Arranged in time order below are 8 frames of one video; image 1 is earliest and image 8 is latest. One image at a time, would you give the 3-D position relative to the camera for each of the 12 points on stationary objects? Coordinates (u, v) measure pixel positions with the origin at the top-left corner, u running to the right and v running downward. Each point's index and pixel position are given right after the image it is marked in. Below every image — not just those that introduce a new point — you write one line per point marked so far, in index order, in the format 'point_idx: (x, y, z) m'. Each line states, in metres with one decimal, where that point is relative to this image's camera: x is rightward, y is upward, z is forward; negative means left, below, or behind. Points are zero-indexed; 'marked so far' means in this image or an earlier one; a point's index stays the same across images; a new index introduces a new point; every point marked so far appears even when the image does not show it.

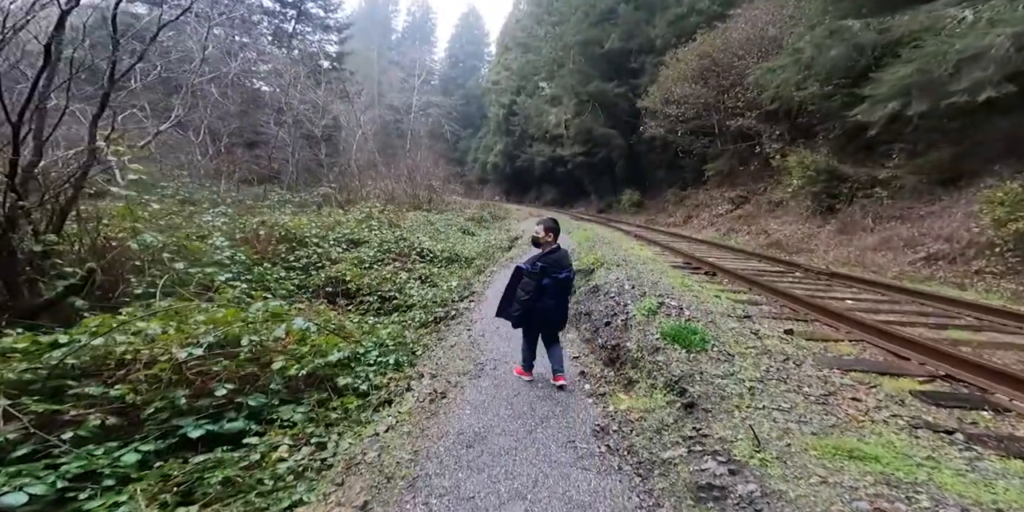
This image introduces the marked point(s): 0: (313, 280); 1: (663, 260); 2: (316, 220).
0: (-3.8, -0.5, +8.5) m
1: (+3.0, -0.1, +8.4) m
2: (-5.6, +1.0, +12.2) m
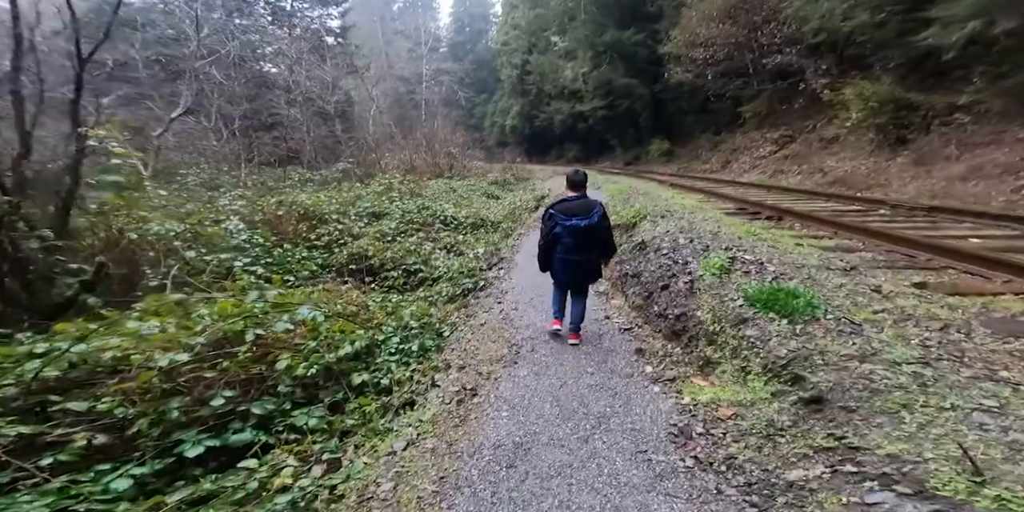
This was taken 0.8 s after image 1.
0: (-3.3, -0.1, +7.9) m
1: (+3.5, +0.9, +7.4) m
2: (-4.9, +1.6, +11.6) m
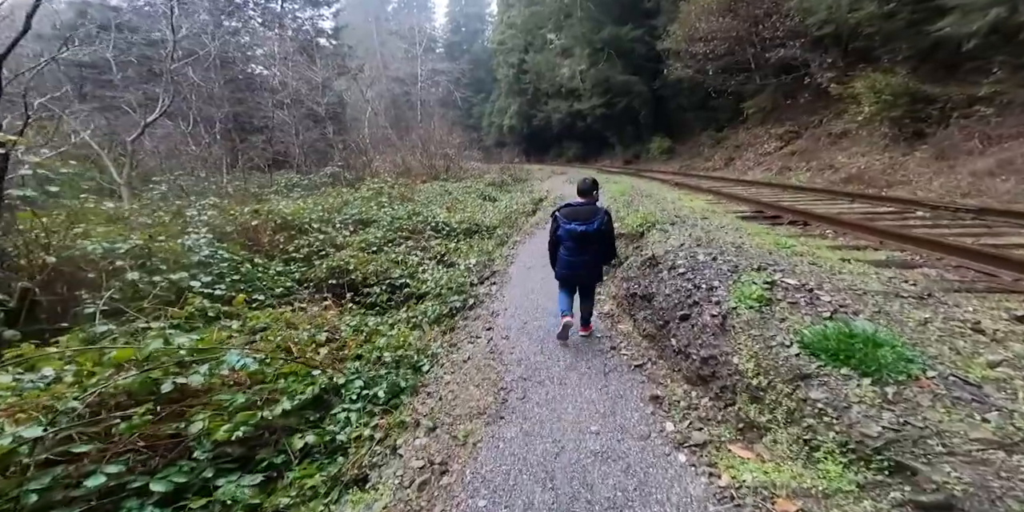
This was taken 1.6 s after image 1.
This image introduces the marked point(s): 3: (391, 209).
0: (-3.4, -0.3, +7.2) m
1: (+3.4, +0.7, +6.7) m
2: (-5.1, +1.4, +10.9) m
3: (-3.1, +1.2, +11.1) m
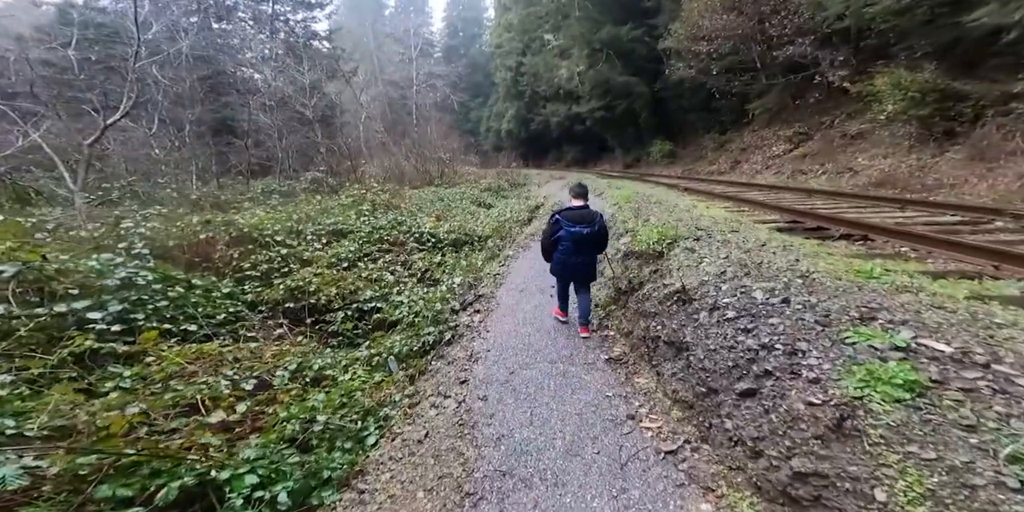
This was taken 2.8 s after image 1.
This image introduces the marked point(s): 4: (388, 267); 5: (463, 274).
0: (-3.5, -0.6, +6.2) m
1: (+3.2, +0.5, +5.7) m
2: (-5.2, +1.0, +9.9) m
3: (-3.3, +0.9, +10.0) m
4: (-2.2, -0.2, +7.4) m
5: (-0.8, -0.3, +6.9) m
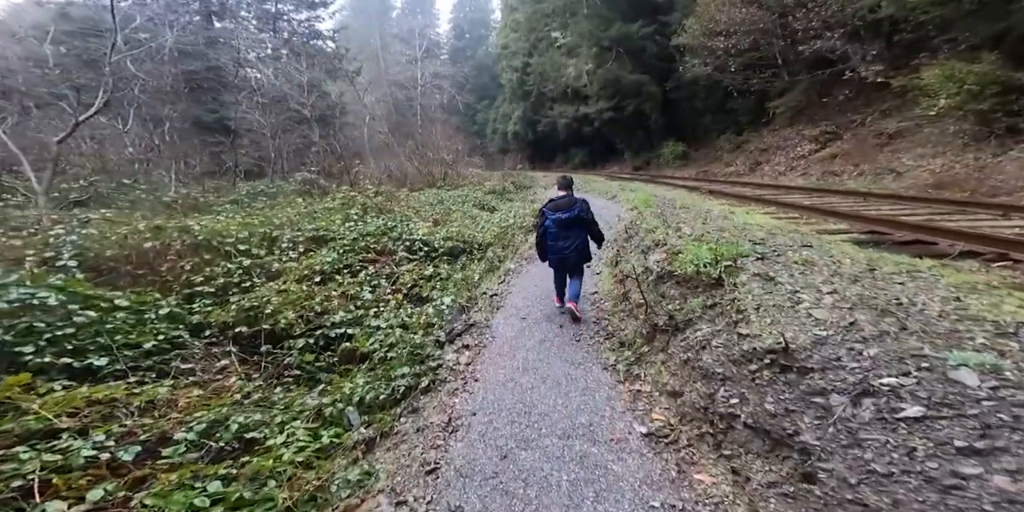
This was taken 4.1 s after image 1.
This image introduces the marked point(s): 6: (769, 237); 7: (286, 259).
0: (-3.5, -0.7, +5.1) m
1: (+3.3, +0.3, +4.5) m
2: (-5.1, +0.9, +8.9) m
3: (-3.2, +0.7, +9.0) m
4: (-2.1, -0.4, +6.3) m
5: (-0.8, -0.5, +5.8) m
6: (+2.4, +0.2, +4.1) m
7: (-3.6, 0.0, +6.7) m
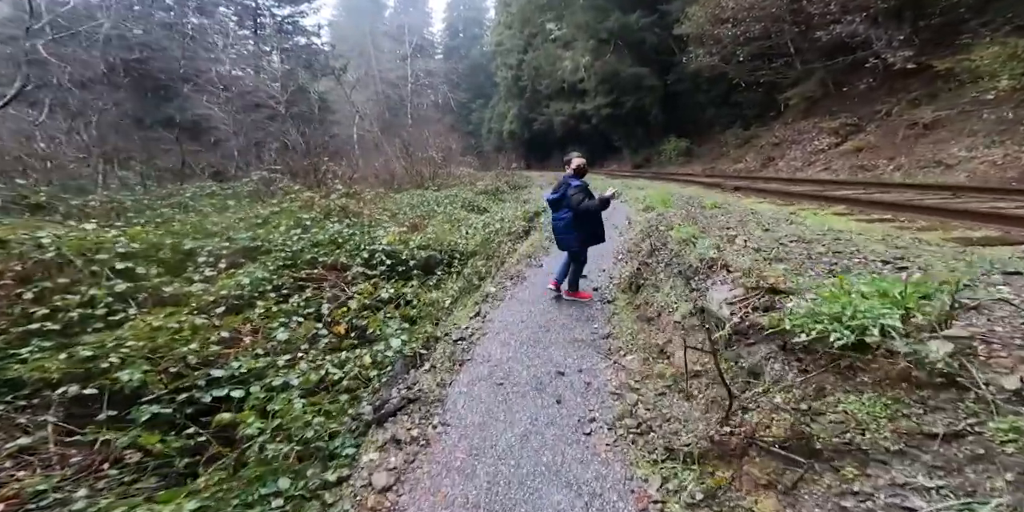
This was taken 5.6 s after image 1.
0: (-3.7, -0.9, +3.5) m
1: (+3.0, +0.1, +2.9) m
2: (-5.4, +0.6, +7.2) m
3: (-3.4, +0.5, +7.3) m
4: (-2.3, -0.6, +4.7) m
5: (-1.0, -0.7, +4.2) m
6: (+2.2, +0.1, +2.5) m
7: (-3.8, -0.3, +5.1) m
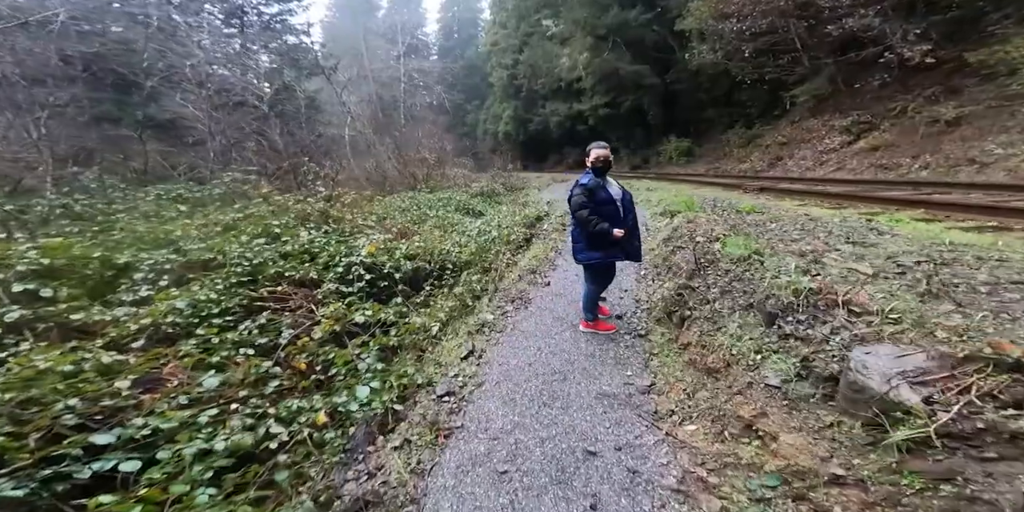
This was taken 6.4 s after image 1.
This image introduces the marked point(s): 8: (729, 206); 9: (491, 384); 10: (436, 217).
0: (-3.7, -1.1, +2.5) m
1: (+3.1, 0.0, +2.0) m
2: (-5.4, +0.4, +6.3) m
3: (-3.4, +0.3, +6.4) m
4: (-2.3, -0.8, +3.8) m
5: (-0.9, -0.8, +3.3) m
6: (+2.3, -0.1, +1.6) m
7: (-3.8, -0.4, +4.2) m
8: (+2.6, +0.6, +5.3) m
9: (-0.2, -0.8, +2.4) m
10: (-1.9, +0.9, +9.7) m
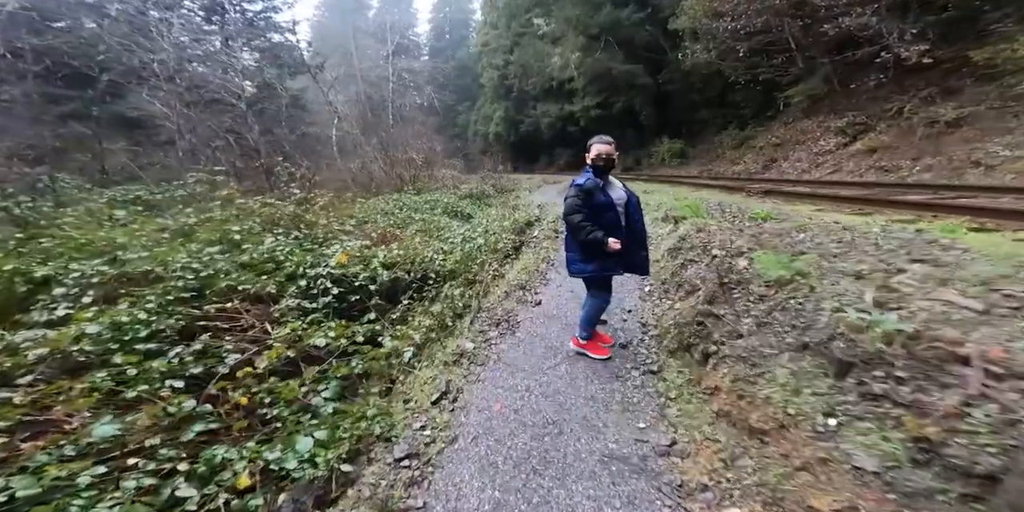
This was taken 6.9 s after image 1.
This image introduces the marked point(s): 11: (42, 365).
0: (-3.8, -1.2, +1.9) m
1: (+3.0, -0.1, +1.6) m
2: (-5.5, +0.3, +5.6) m
3: (-3.6, +0.2, +5.8) m
4: (-2.4, -0.9, +3.2) m
5: (-1.0, -1.0, +2.7) m
6: (+2.2, -0.2, +1.1) m
7: (-3.9, -0.6, +3.5) m
8: (+2.5, +0.5, +4.8) m
9: (-0.2, -0.9, +1.9) m
10: (-2.1, +0.8, +9.1) m
11: (-3.2, -0.8, +3.1) m
